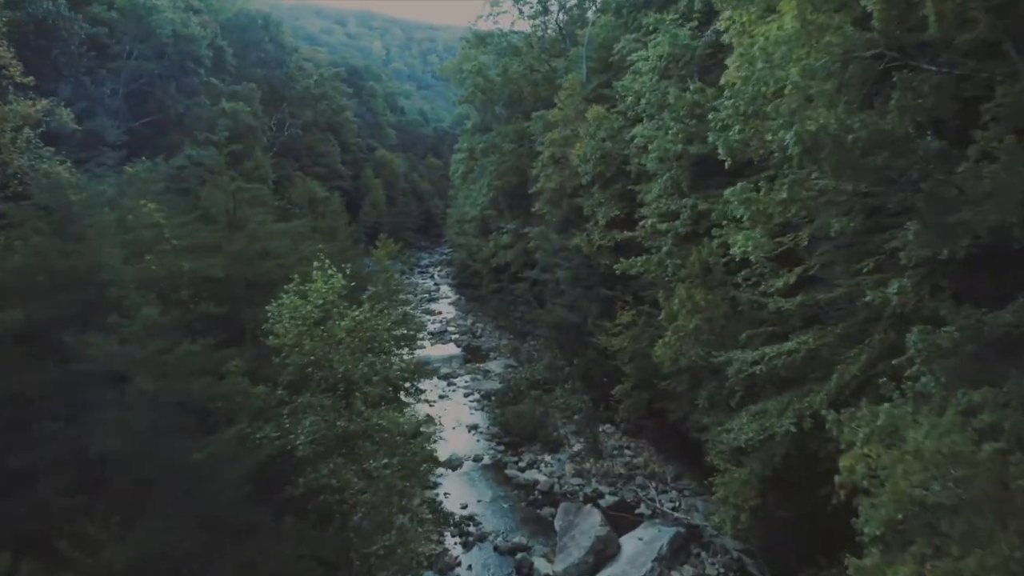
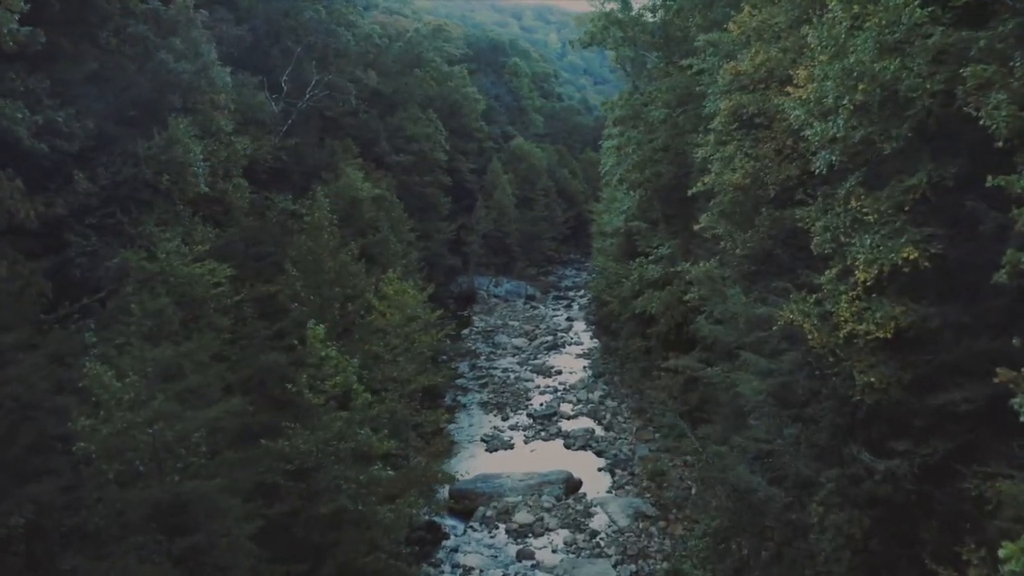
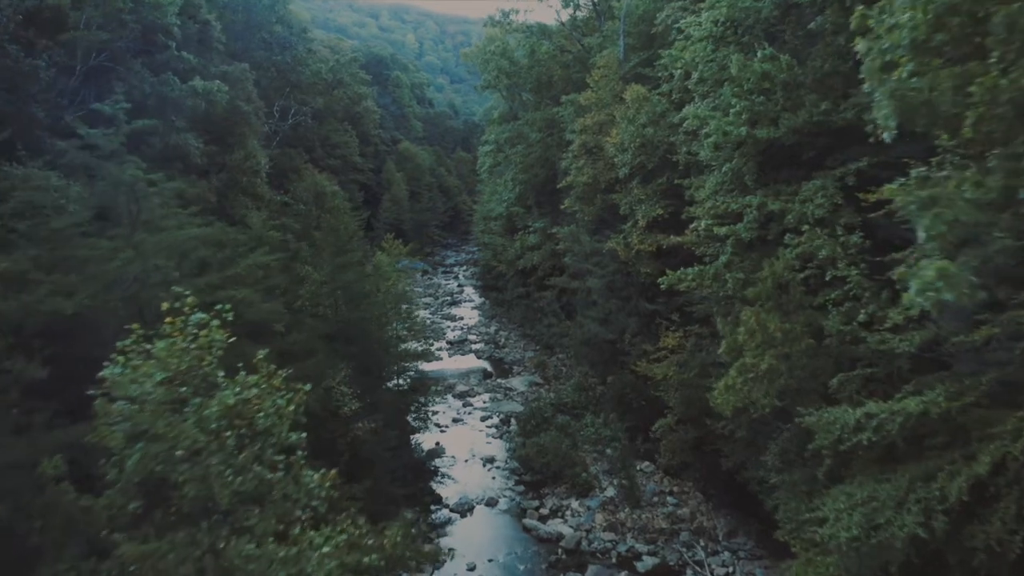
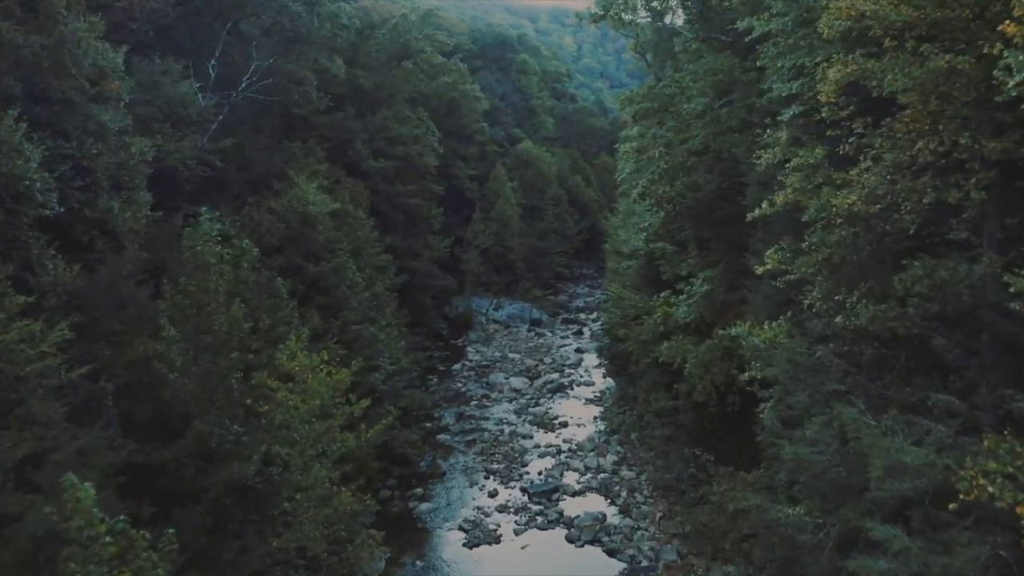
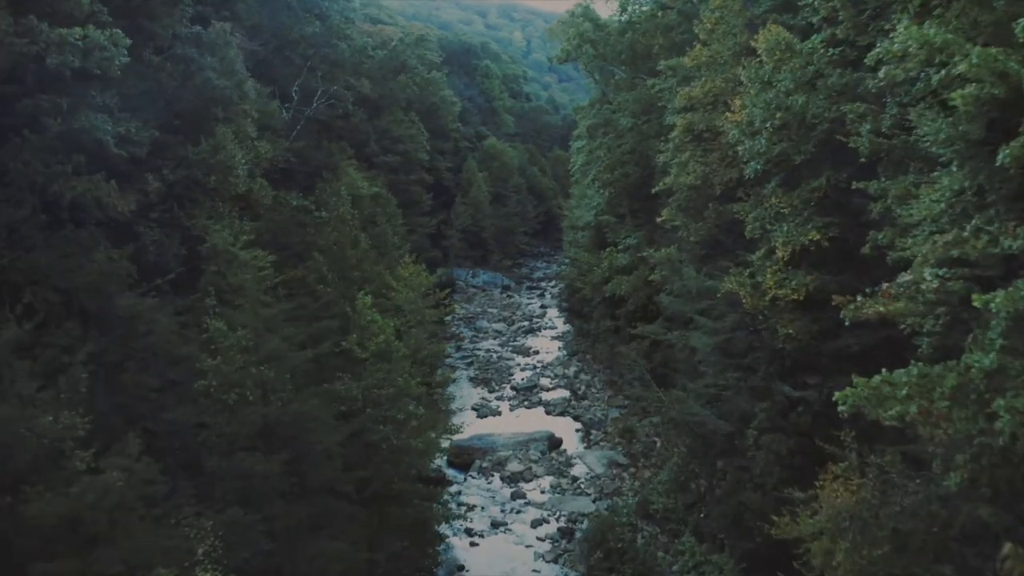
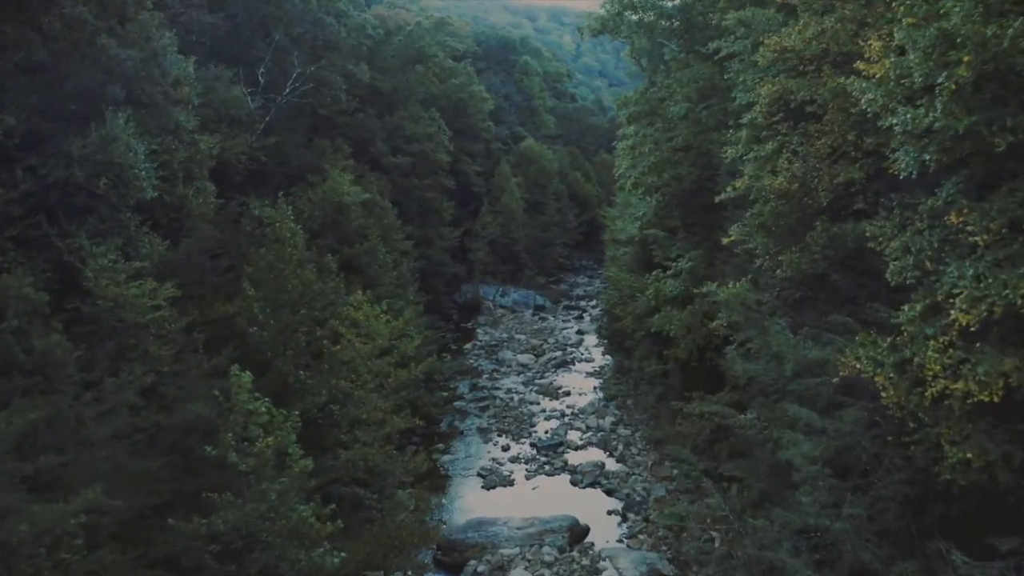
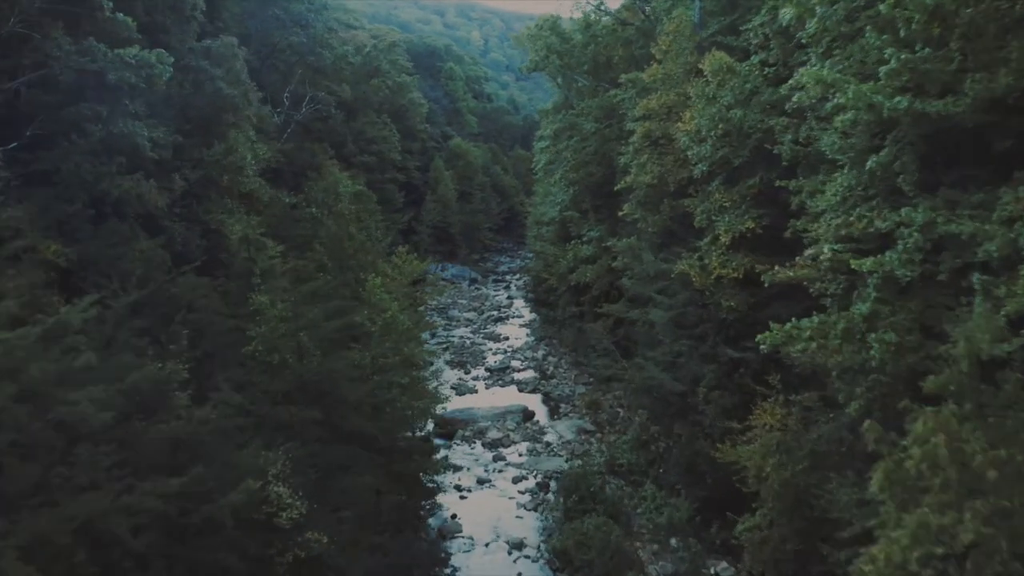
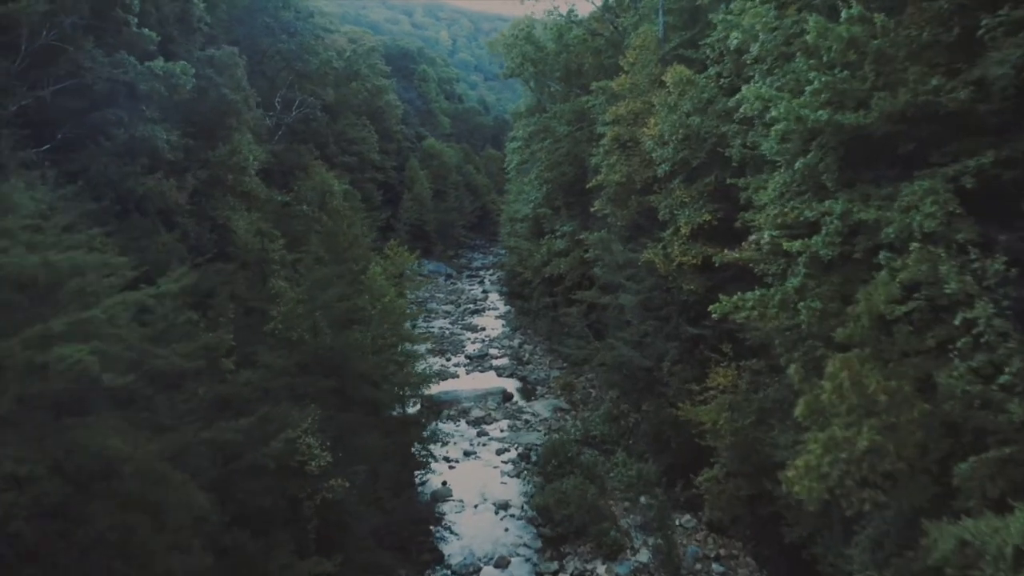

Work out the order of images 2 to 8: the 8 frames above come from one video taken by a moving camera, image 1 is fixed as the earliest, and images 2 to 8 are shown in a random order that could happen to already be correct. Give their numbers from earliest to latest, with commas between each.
3, 8, 7, 5, 2, 6, 4
